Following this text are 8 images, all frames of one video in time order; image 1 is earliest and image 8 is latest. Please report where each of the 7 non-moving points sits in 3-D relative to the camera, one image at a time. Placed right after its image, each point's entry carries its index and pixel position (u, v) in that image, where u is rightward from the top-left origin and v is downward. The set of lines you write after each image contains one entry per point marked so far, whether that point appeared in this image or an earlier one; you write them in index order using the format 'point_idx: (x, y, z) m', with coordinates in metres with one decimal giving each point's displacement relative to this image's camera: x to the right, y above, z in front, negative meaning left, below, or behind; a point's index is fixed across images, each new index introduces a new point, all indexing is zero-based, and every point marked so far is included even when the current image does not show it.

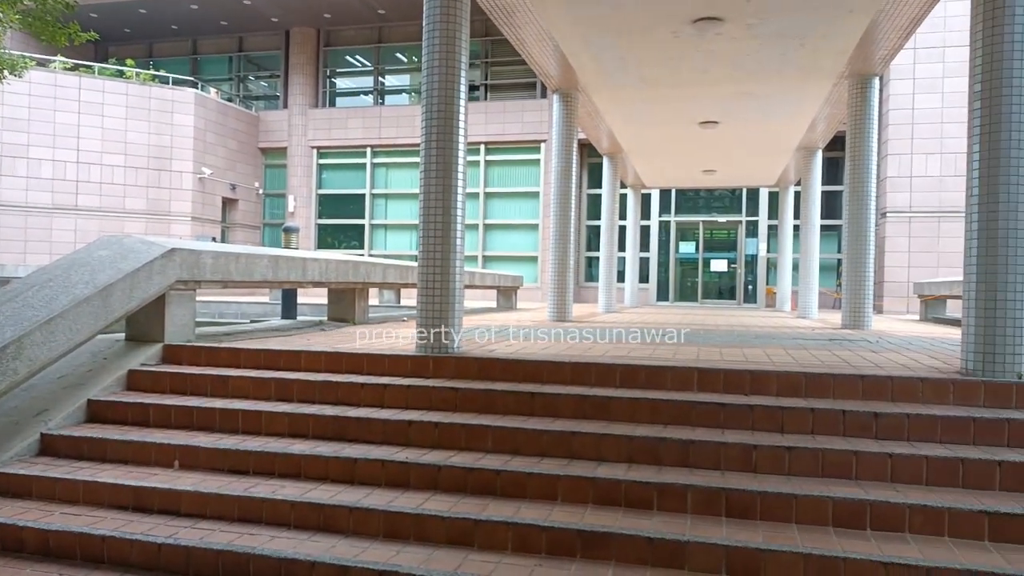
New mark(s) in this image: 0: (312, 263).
0: (-2.0, +0.3, +6.6) m
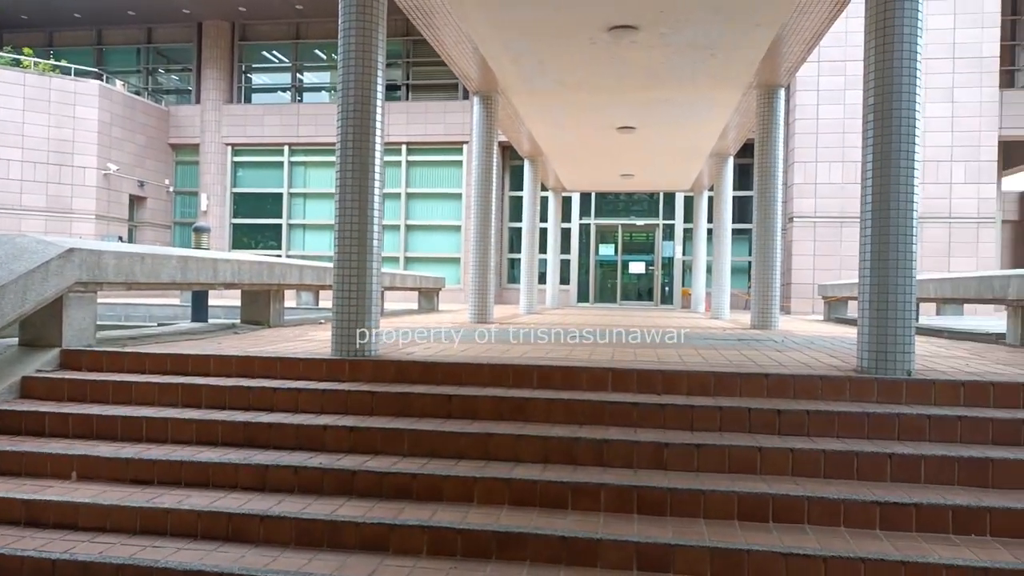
0: (-2.8, +0.3, +6.4) m
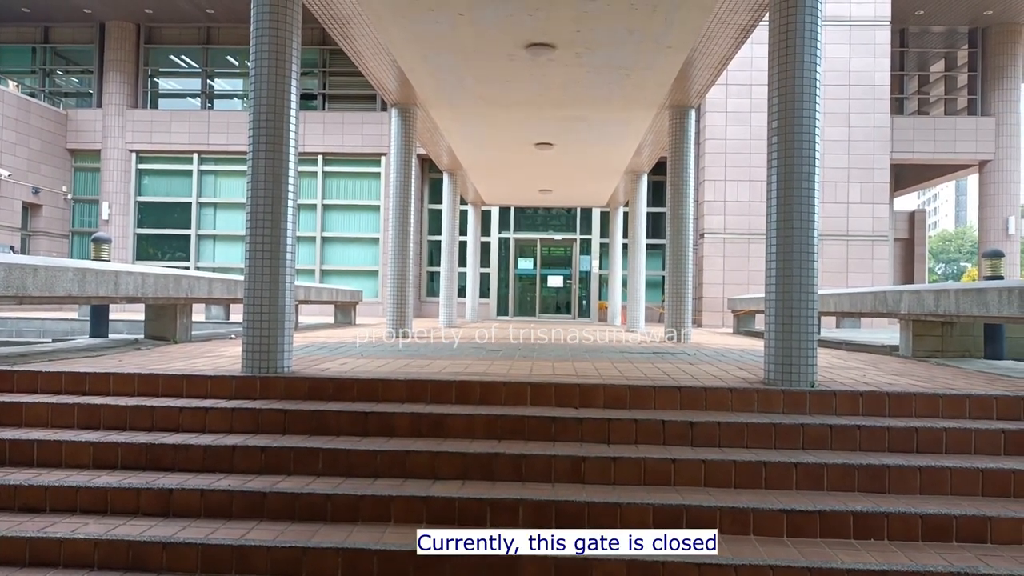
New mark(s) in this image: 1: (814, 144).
0: (-3.6, +0.1, +6.1) m
1: (+2.6, +1.2, +5.3) m
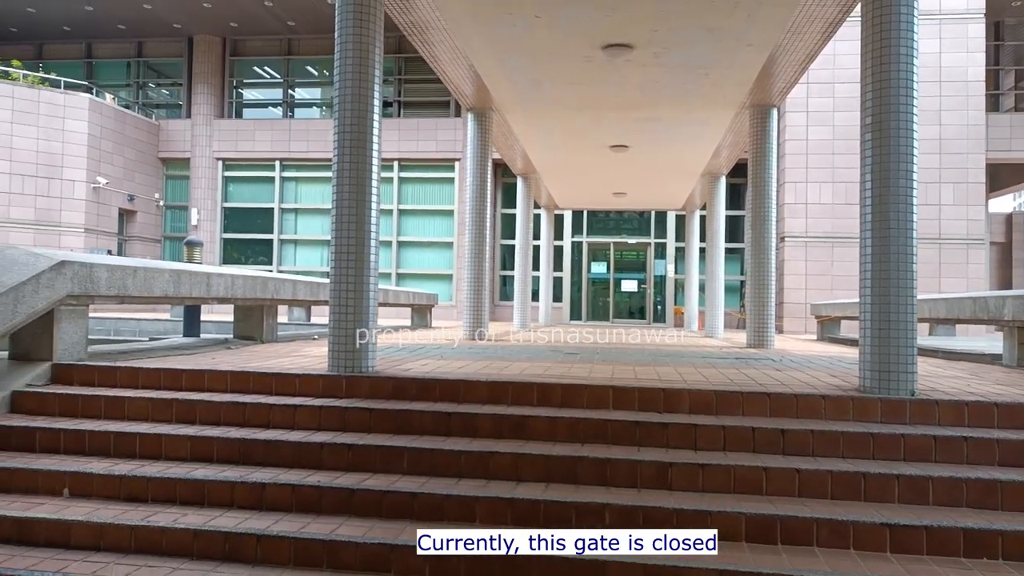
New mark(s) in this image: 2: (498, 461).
0: (-2.9, +0.1, +6.3) m
1: (+3.2, +1.2, +5.1) m
2: (-0.1, -1.2, +4.5) m
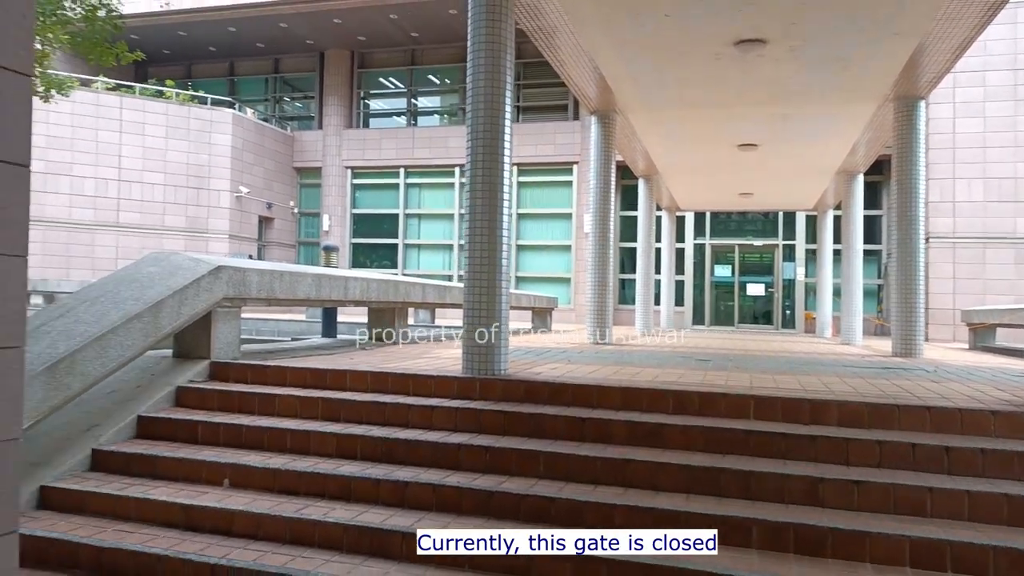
0: (-1.7, +0.1, +6.6) m
1: (+4.2, +1.1, +4.6) m
2: (+0.8, -1.3, +4.4) m
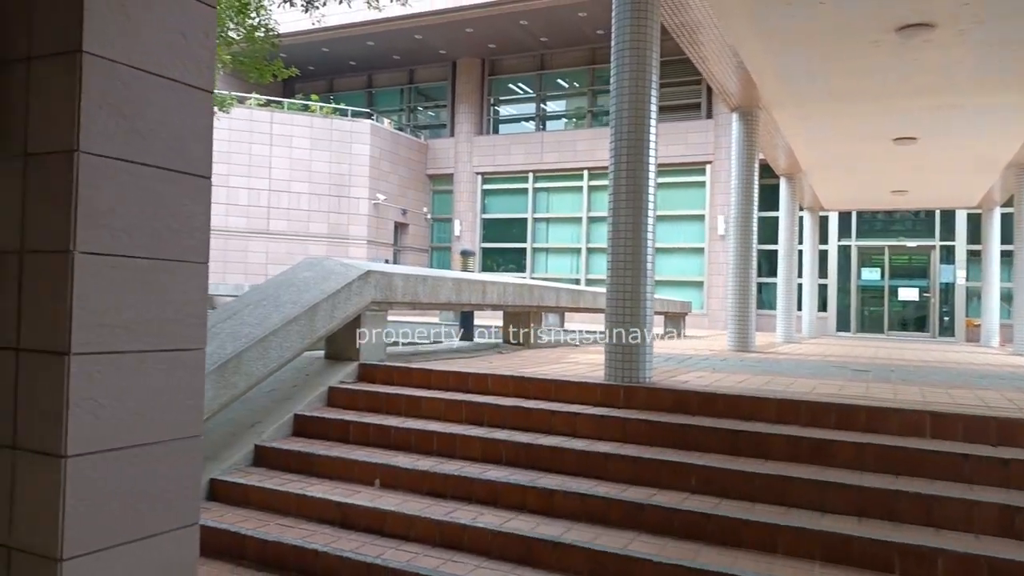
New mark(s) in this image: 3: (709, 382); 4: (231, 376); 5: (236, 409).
0: (-0.3, 0.0, +6.7) m
1: (+5.2, +1.1, +3.8) m
2: (+1.8, -1.3, +4.1) m
3: (+1.7, -0.8, +5.5) m
4: (-1.8, -0.6, +4.1) m
5: (-2.3, -1.0, +5.3) m
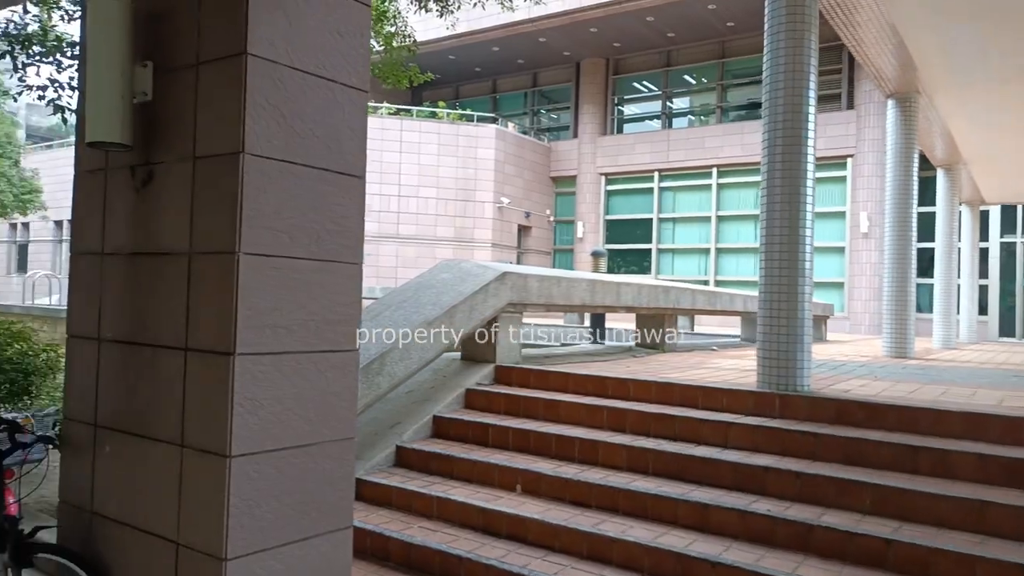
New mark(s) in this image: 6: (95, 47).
0: (+1.1, 0.0, +6.4) m
1: (+6.0, +1.2, +2.6) m
2: (+2.7, -1.3, +3.5) m
3: (+2.8, -0.8, +4.9) m
4: (-0.9, -0.6, +4.1) m
5: (-1.2, -1.0, +5.3) m
6: (-1.6, +1.0, +2.5) m
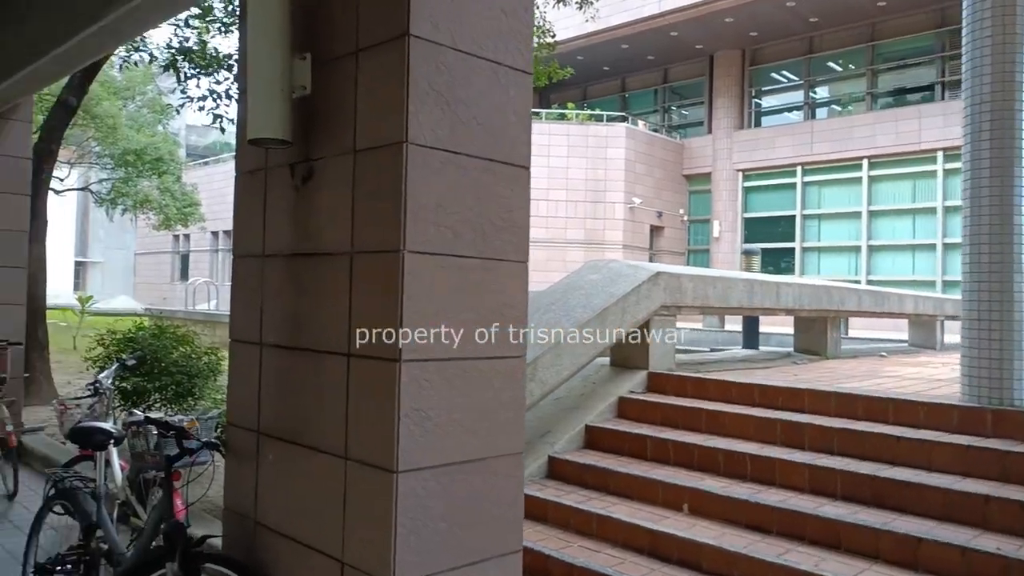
0: (+2.4, 0.0, +5.8) m
1: (+6.6, +1.2, +1.2) m
2: (+3.5, -1.2, +2.6) m
3: (+3.8, -0.8, +4.0) m
4: (+0.1, -0.6, +3.9) m
5: (0.0, -1.1, +5.1) m
6: (-1.0, +1.0, +2.4) m
